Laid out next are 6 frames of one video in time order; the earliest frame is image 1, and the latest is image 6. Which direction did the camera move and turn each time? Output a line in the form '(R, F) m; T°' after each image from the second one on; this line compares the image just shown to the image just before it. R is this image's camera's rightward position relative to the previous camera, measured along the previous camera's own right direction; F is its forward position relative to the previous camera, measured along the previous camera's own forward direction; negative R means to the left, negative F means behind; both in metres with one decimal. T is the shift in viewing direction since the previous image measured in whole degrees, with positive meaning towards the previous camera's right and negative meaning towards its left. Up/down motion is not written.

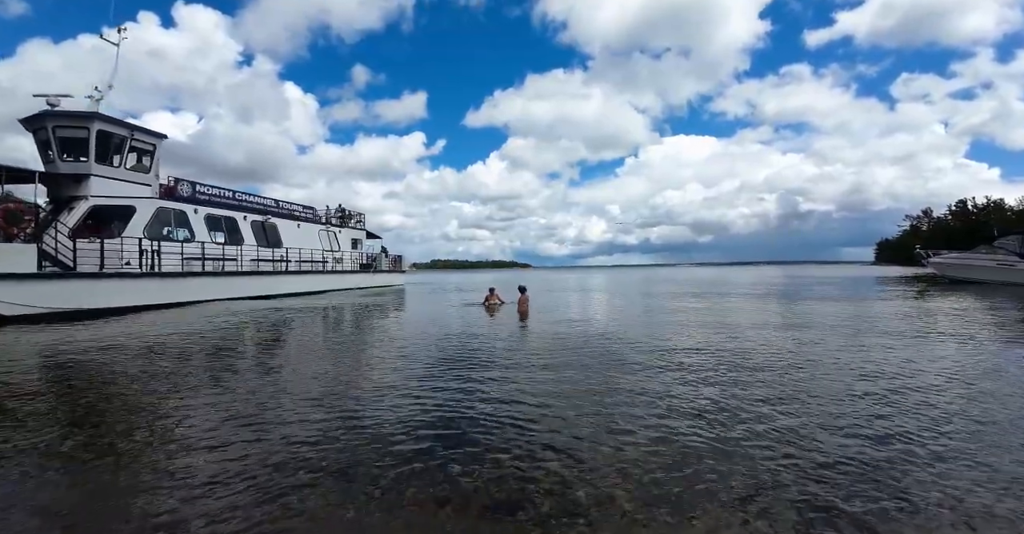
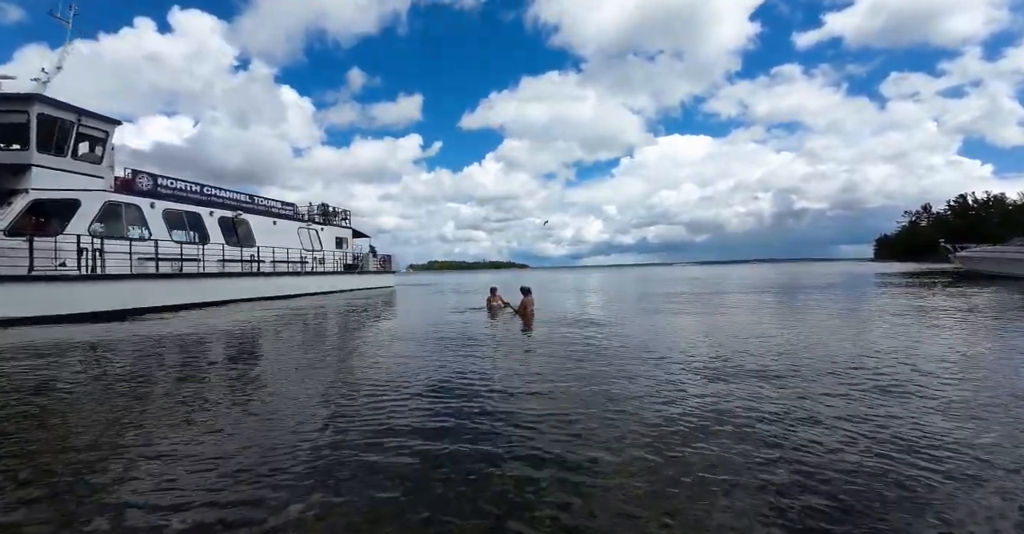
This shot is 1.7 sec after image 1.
(0.0, +1.4) m; 0°
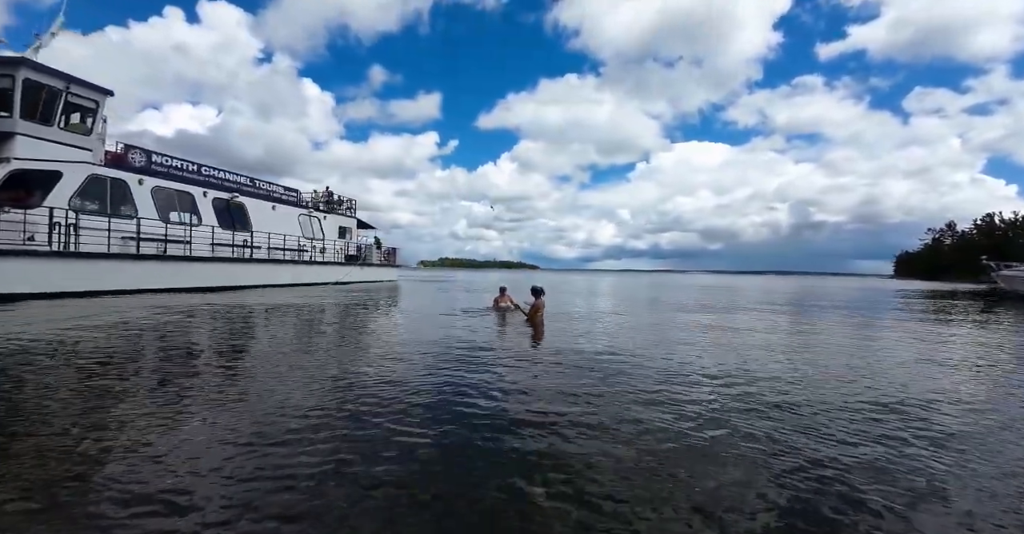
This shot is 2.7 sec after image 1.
(+0.1, +0.9) m; -1°
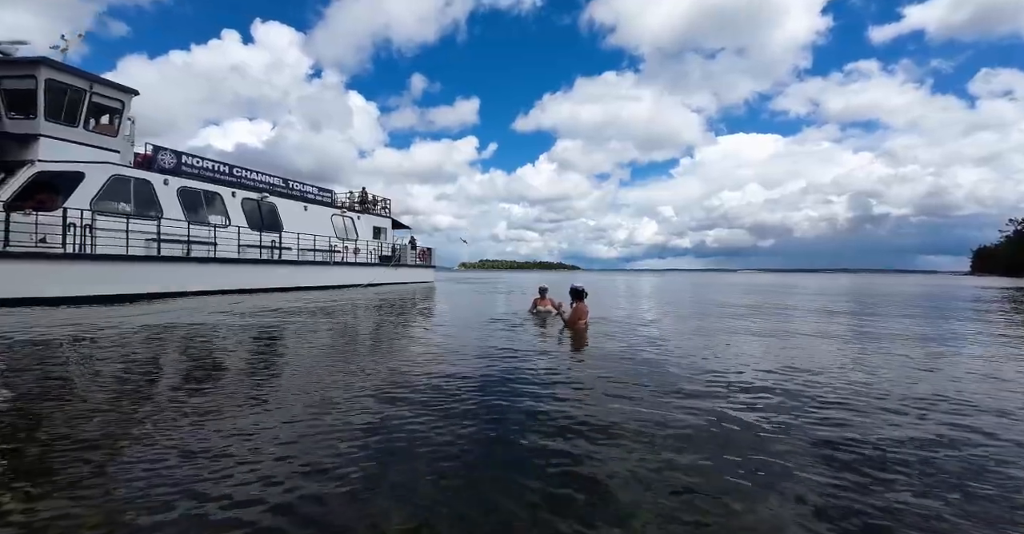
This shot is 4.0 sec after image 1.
(0.0, +1.2) m; -5°
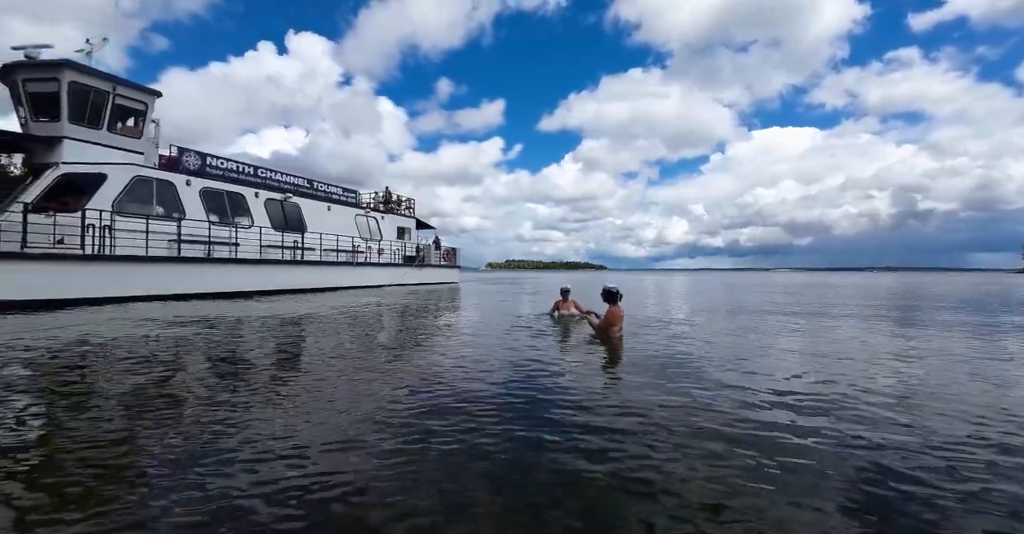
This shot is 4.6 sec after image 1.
(0.0, +0.6) m; -3°
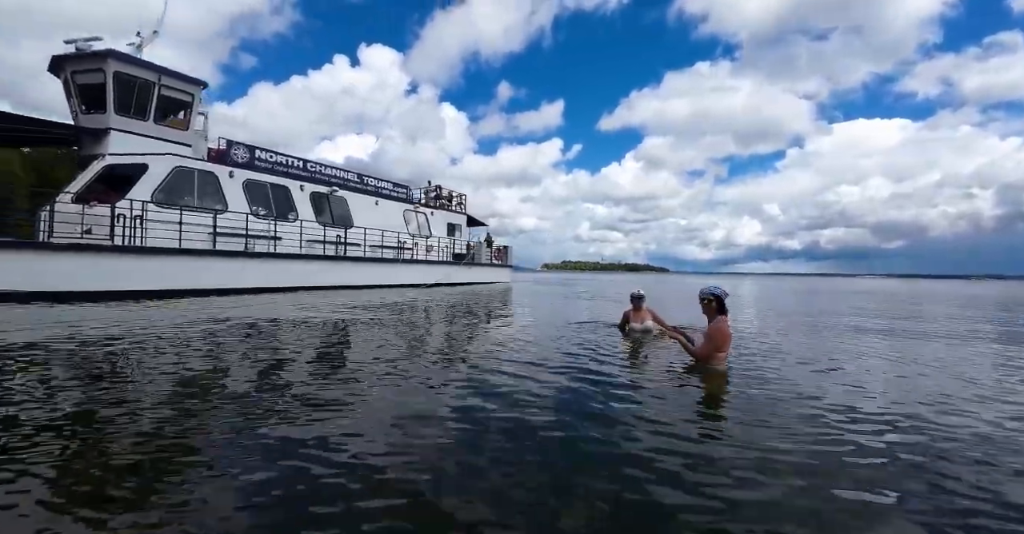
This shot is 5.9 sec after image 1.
(0.0, +1.3) m; -7°
